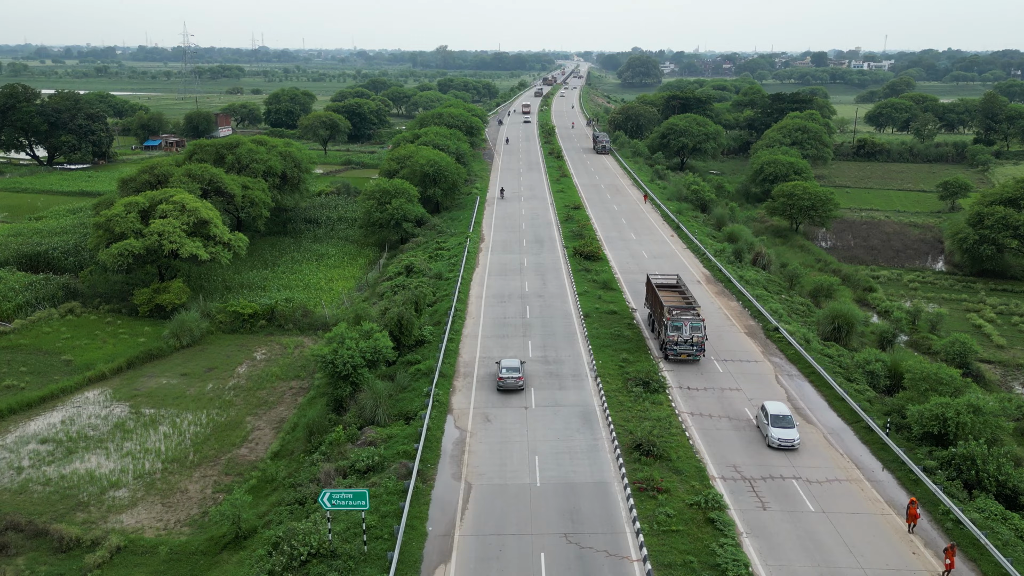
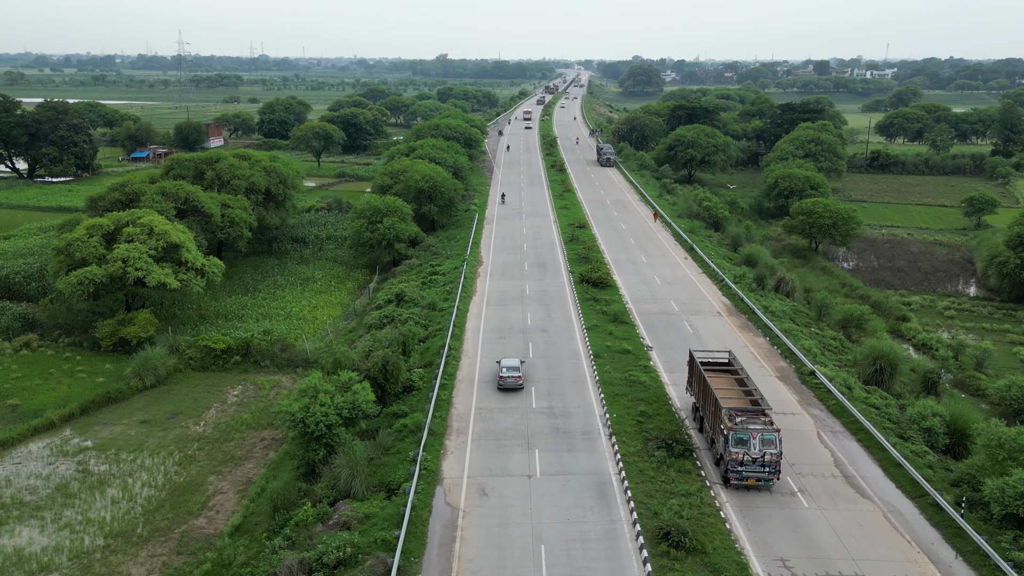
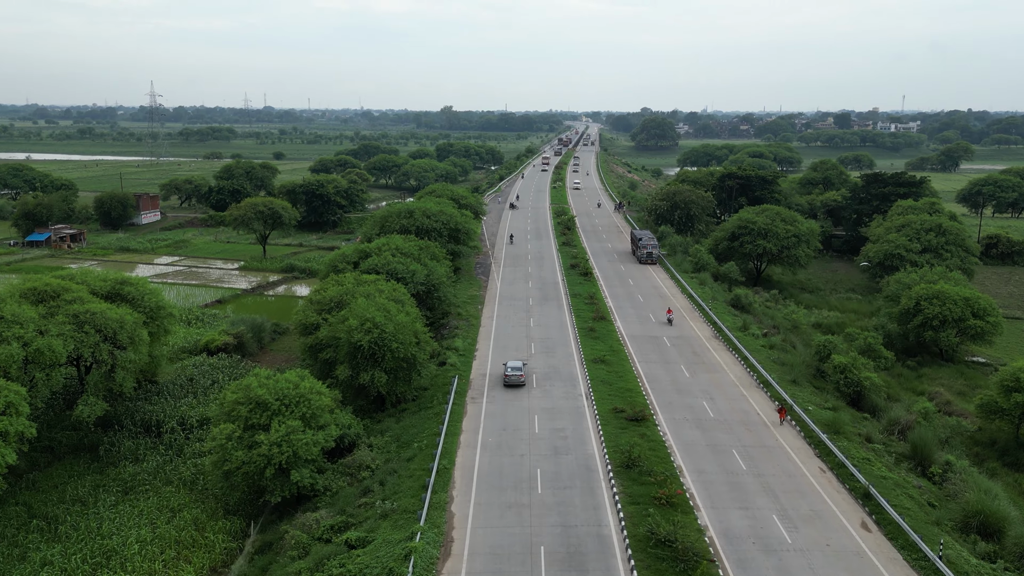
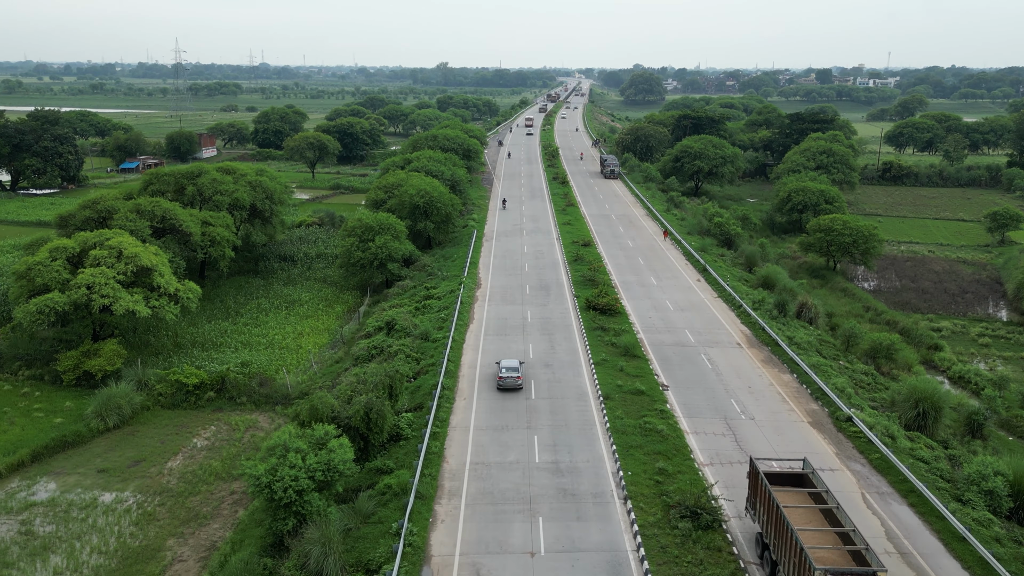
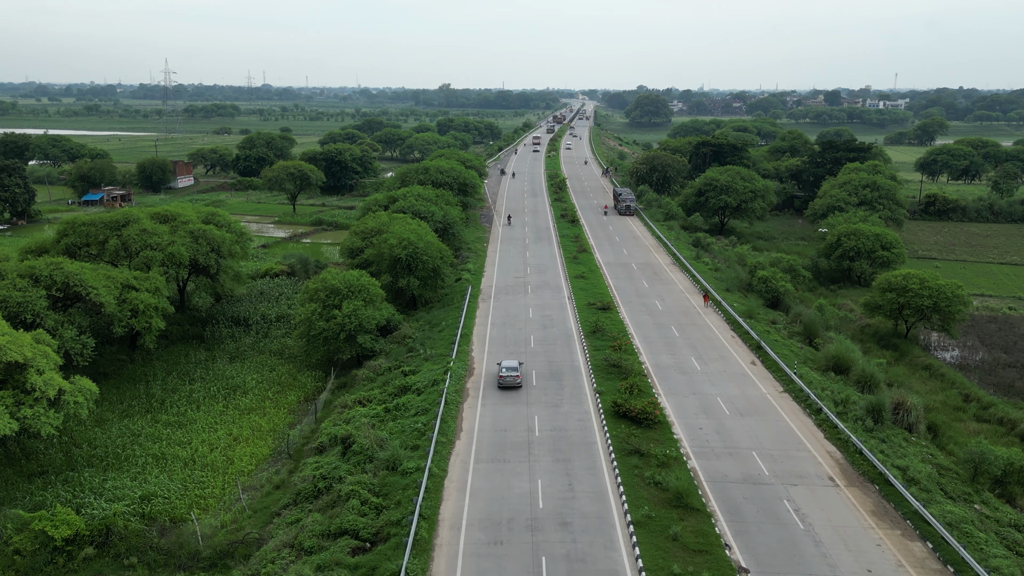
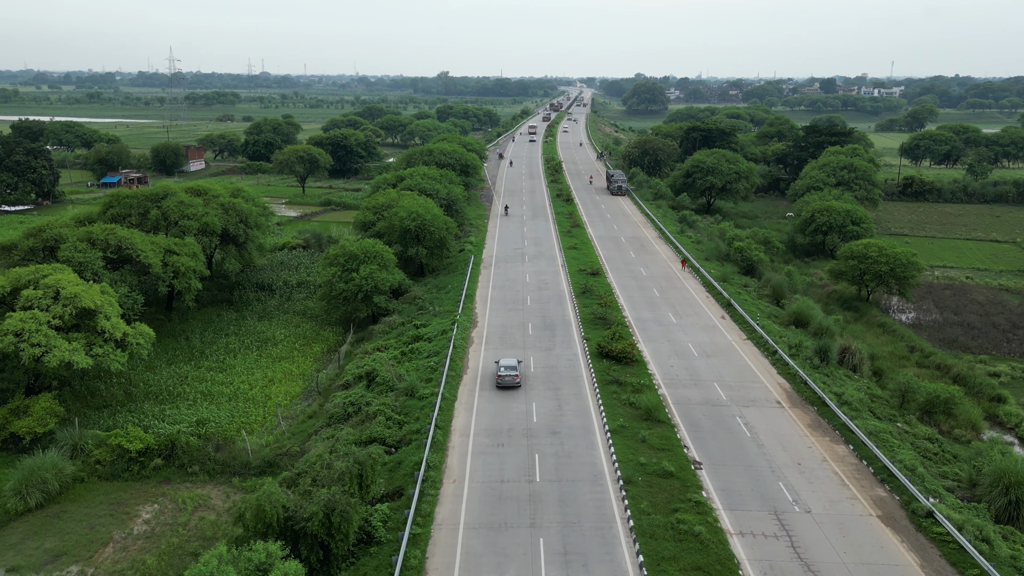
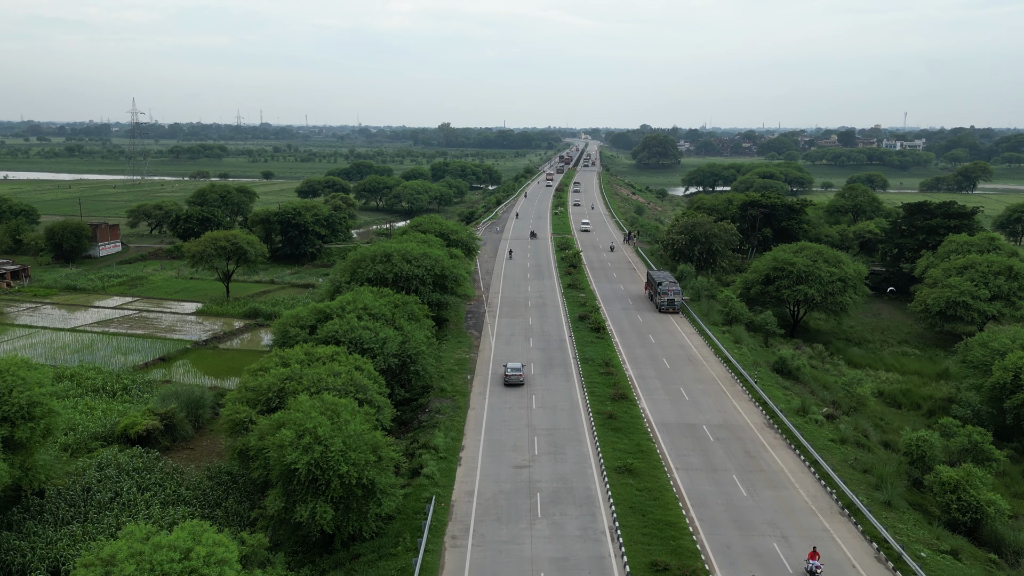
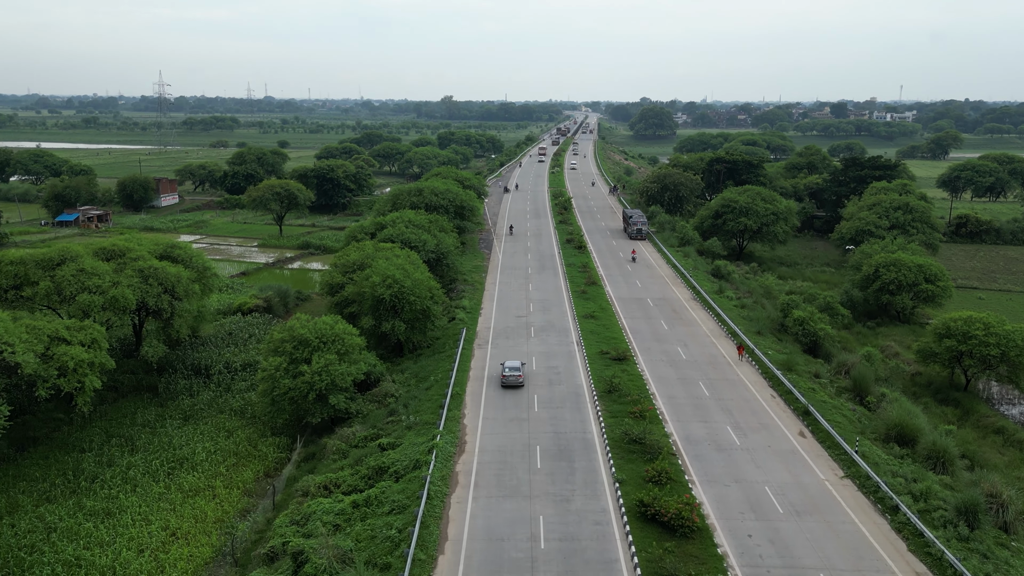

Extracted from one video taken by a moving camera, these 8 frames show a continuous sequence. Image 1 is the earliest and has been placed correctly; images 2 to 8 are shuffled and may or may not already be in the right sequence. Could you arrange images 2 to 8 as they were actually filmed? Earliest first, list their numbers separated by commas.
2, 4, 6, 5, 8, 3, 7
